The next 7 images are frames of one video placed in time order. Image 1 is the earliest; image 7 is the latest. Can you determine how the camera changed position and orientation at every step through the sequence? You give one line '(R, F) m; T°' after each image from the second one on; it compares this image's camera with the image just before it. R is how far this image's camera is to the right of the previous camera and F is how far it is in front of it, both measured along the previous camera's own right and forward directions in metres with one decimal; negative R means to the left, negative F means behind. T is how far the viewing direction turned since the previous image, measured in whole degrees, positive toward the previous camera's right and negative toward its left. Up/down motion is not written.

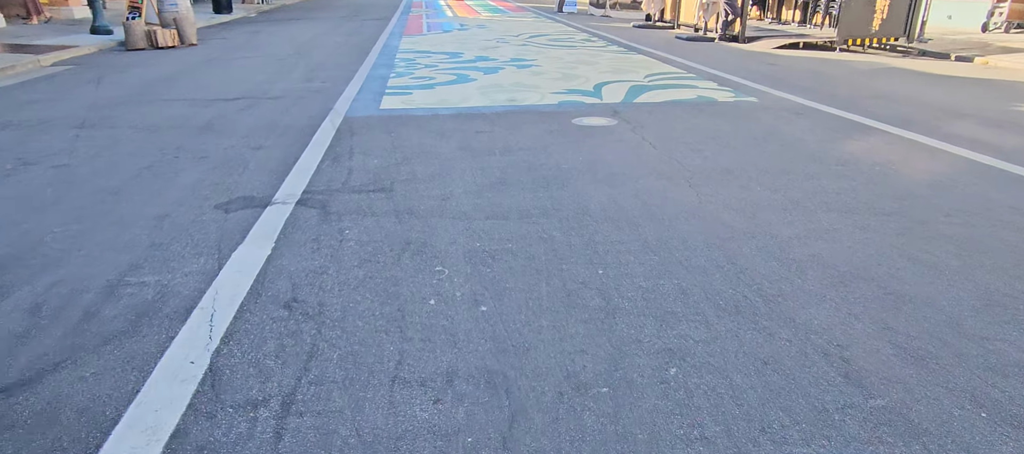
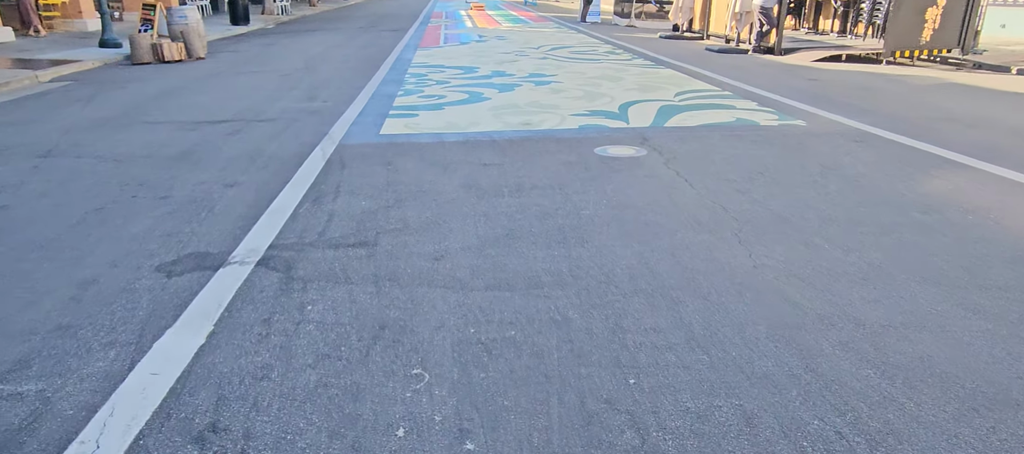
(+0.1, +1.0) m; -2°
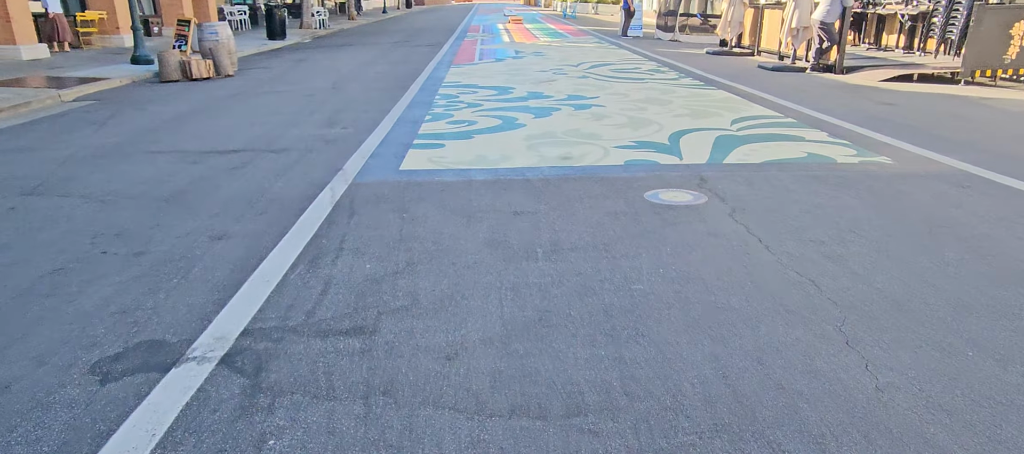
(0.0, +1.0) m; -3°
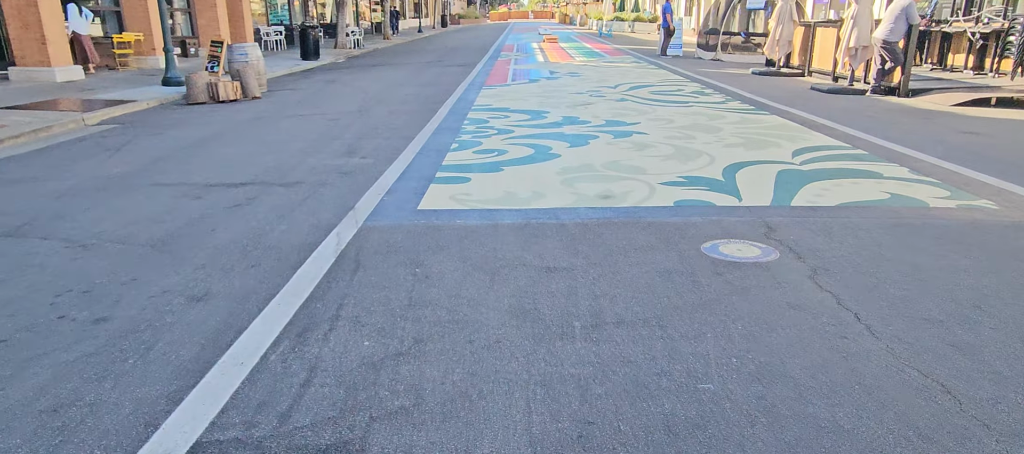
(0.0, +0.9) m; -3°
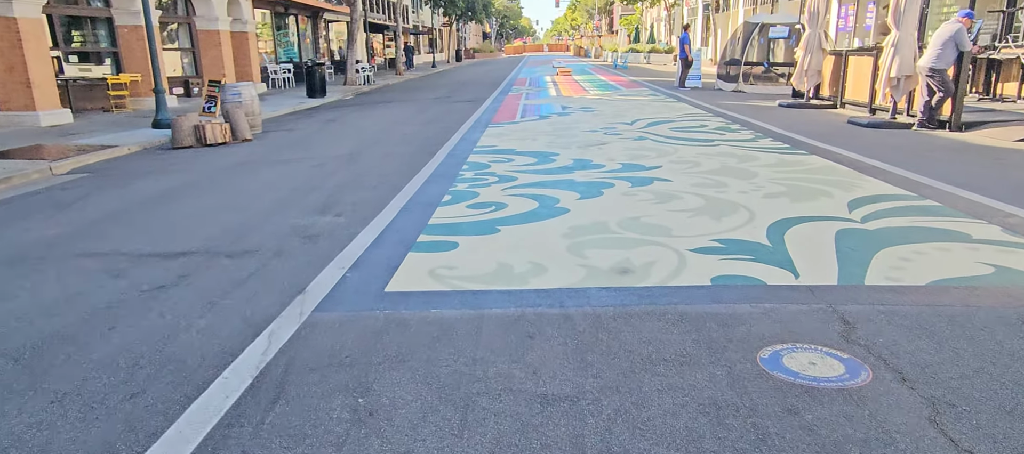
(+0.2, +1.4) m; -1°
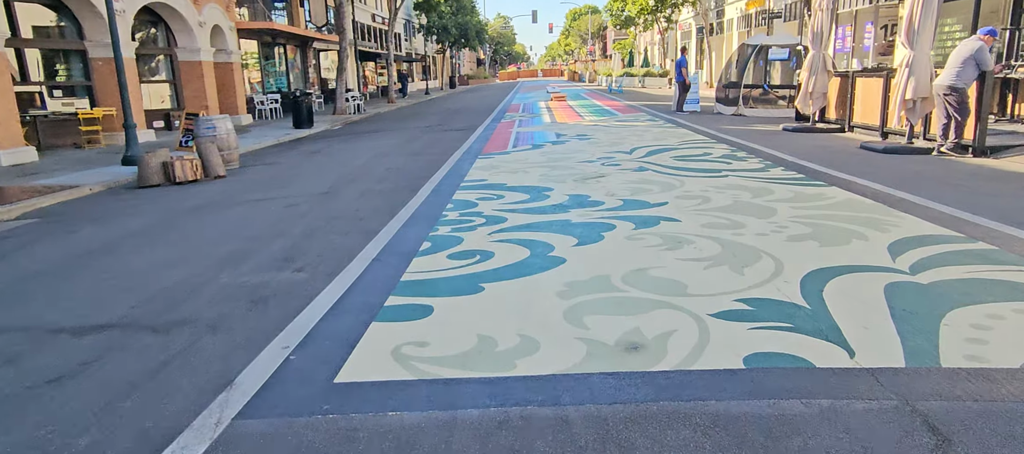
(+0.1, +1.0) m; 0°
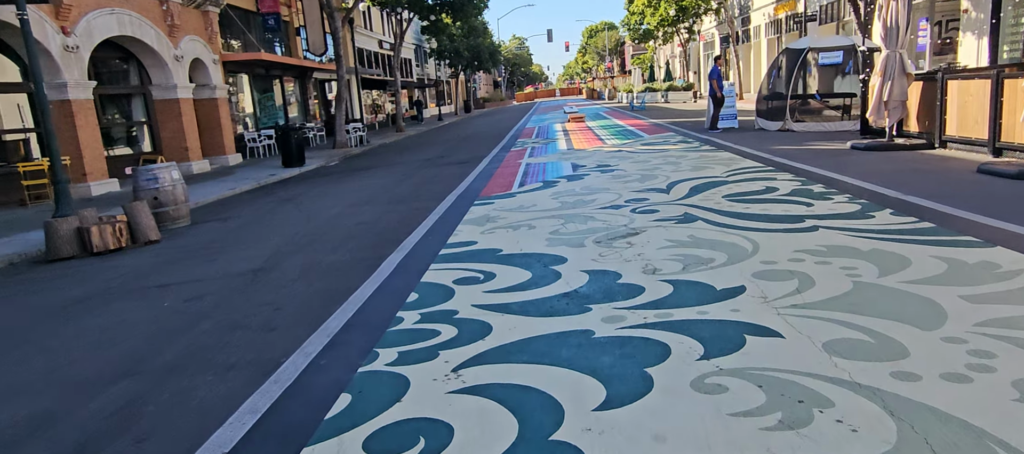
(+0.3, +3.3) m; -2°
